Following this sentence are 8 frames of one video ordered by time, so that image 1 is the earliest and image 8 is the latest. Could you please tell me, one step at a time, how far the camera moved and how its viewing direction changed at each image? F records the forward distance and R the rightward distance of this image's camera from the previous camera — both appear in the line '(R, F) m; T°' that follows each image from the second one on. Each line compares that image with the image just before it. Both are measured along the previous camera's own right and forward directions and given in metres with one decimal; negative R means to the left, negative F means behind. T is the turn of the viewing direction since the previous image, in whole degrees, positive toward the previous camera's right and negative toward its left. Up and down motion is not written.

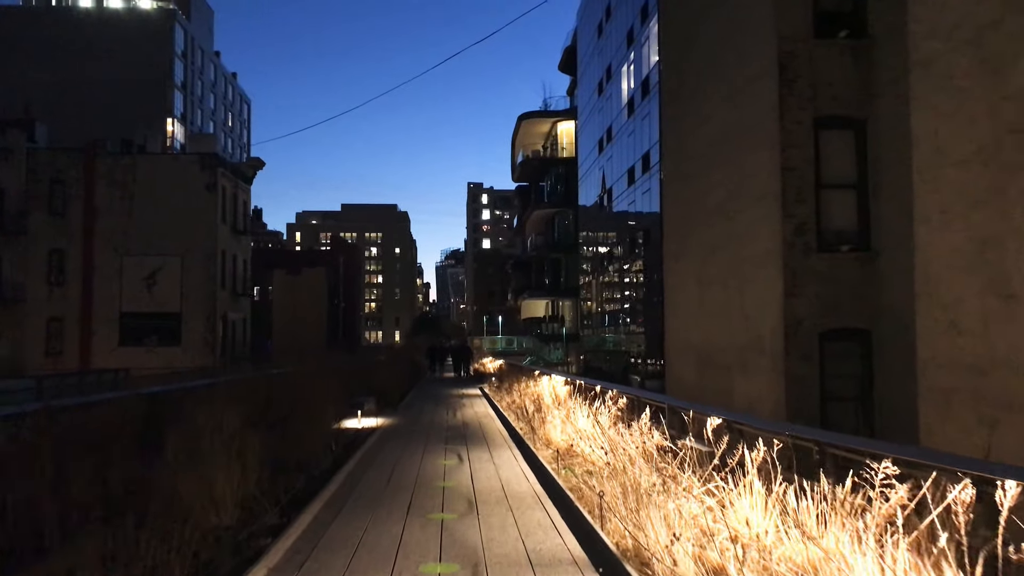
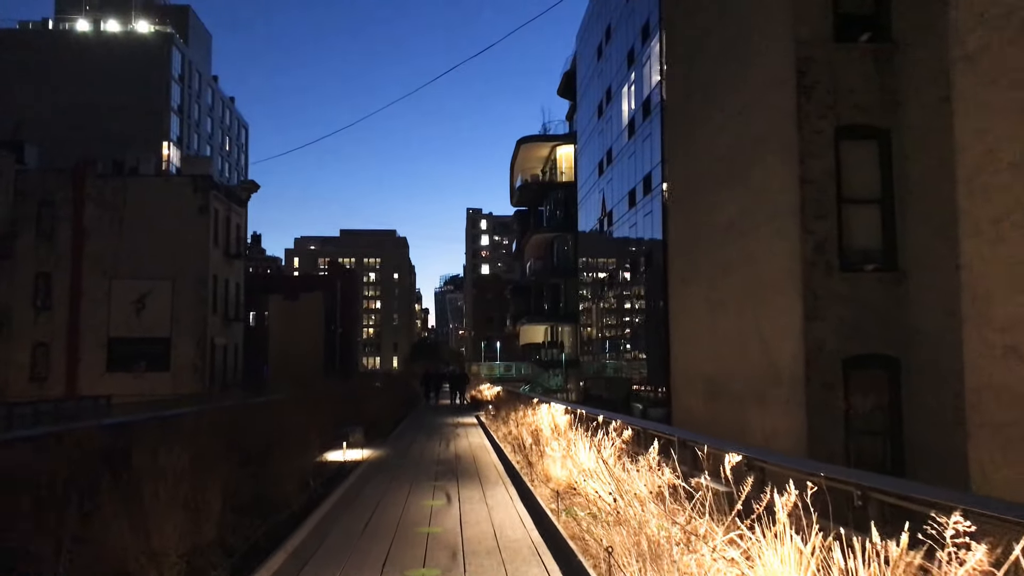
(0.0, +1.0) m; 0°
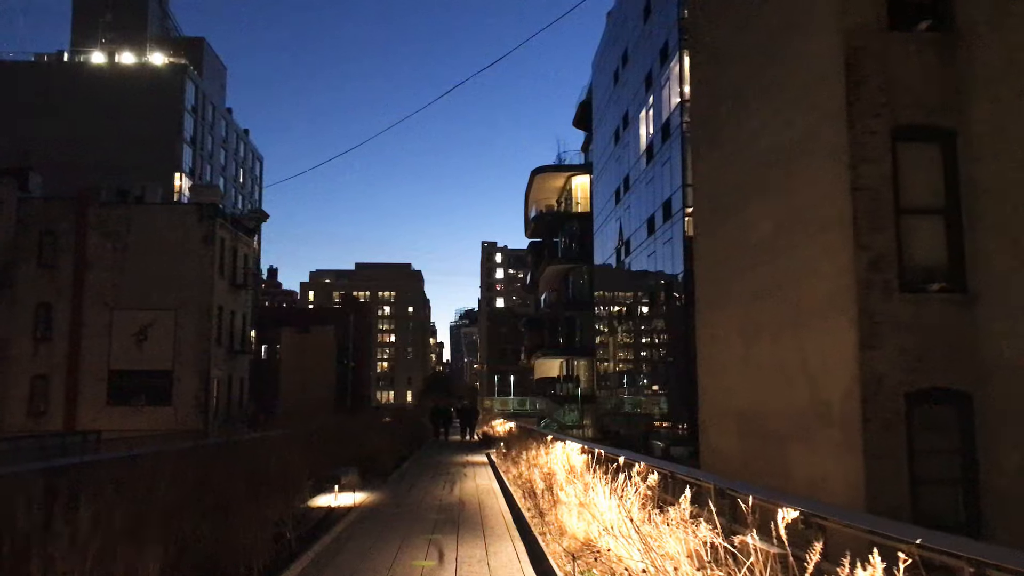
(+0.1, +1.5) m; -1°
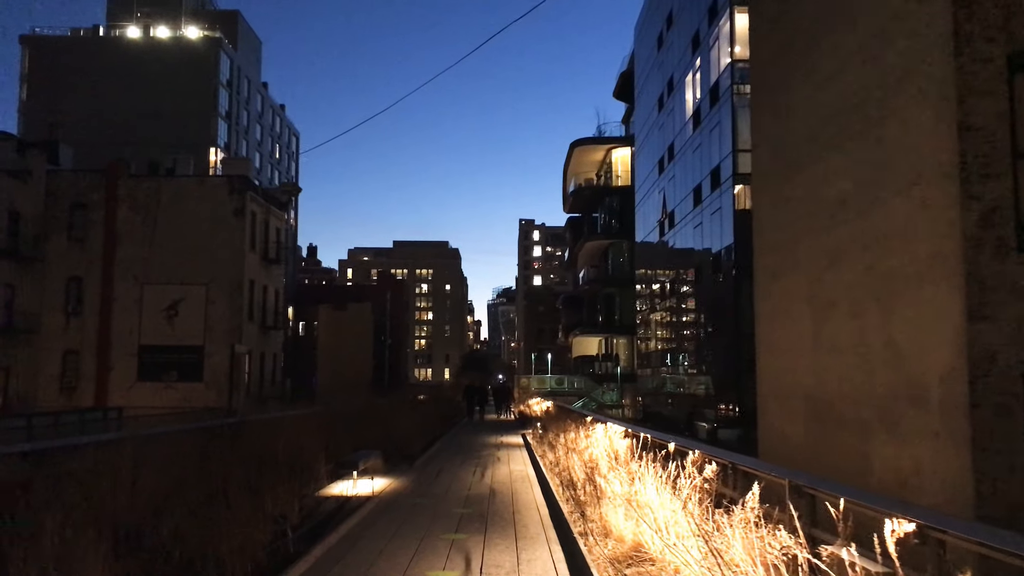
(0.0, +1.5) m; -3°
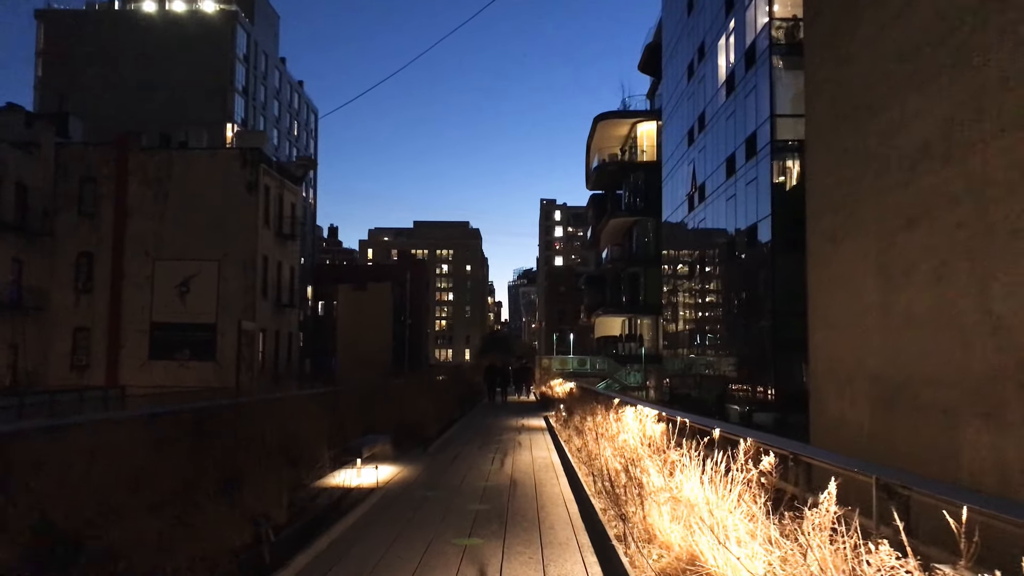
(0.0, +1.5) m; -1°
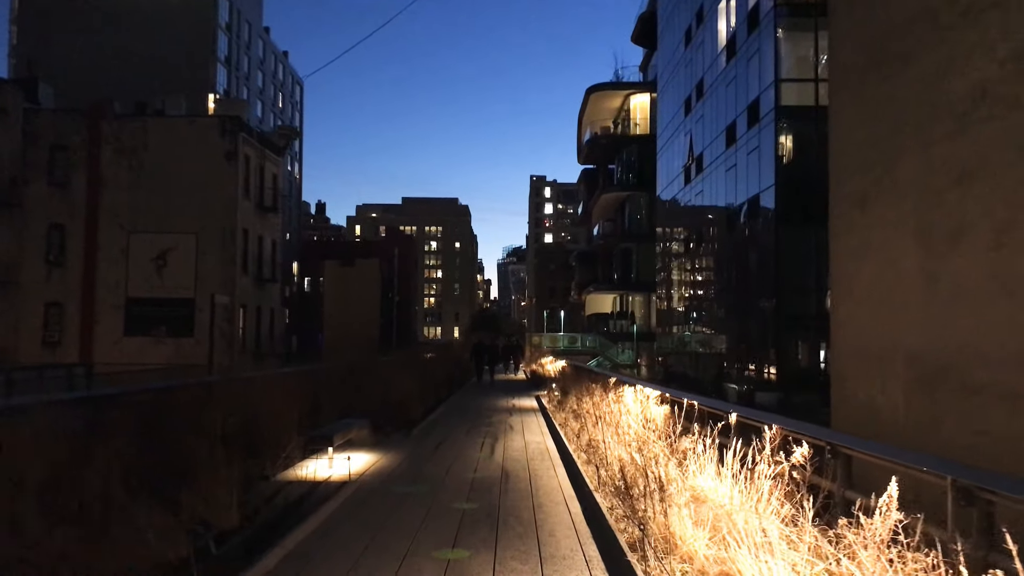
(0.0, +1.3) m; +1°
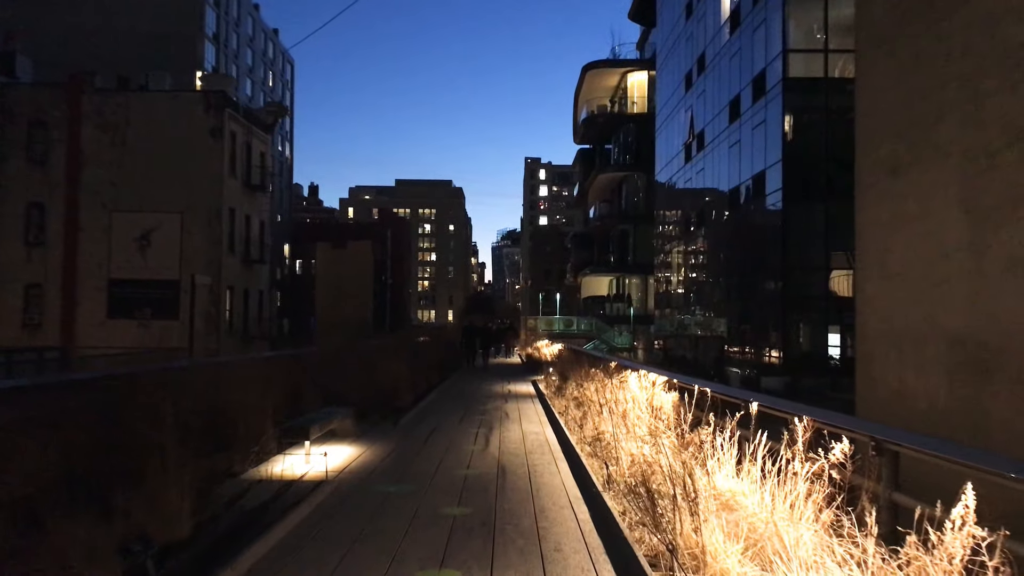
(0.0, +1.0) m; 0°
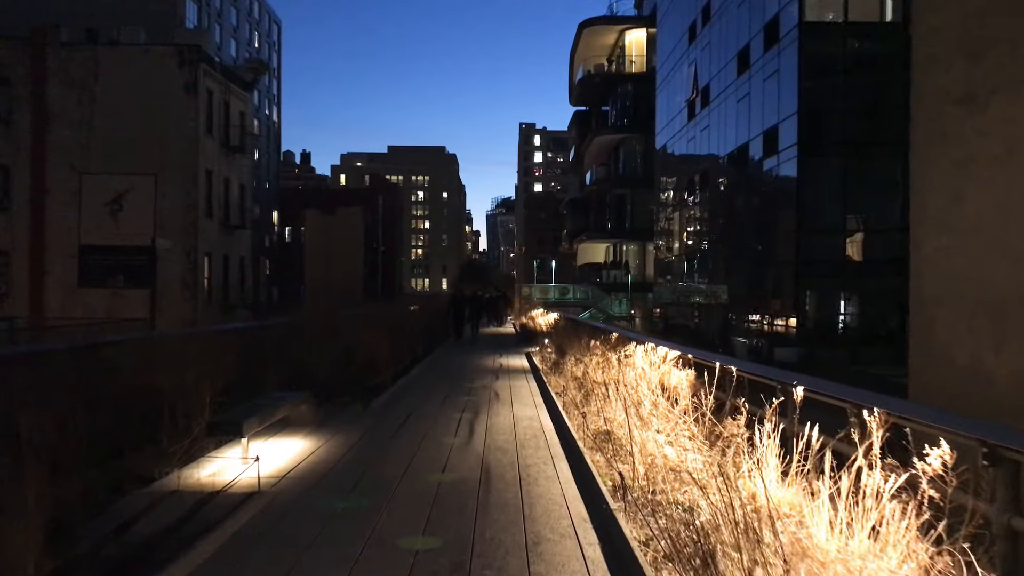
(+0.1, +1.8) m; 0°
